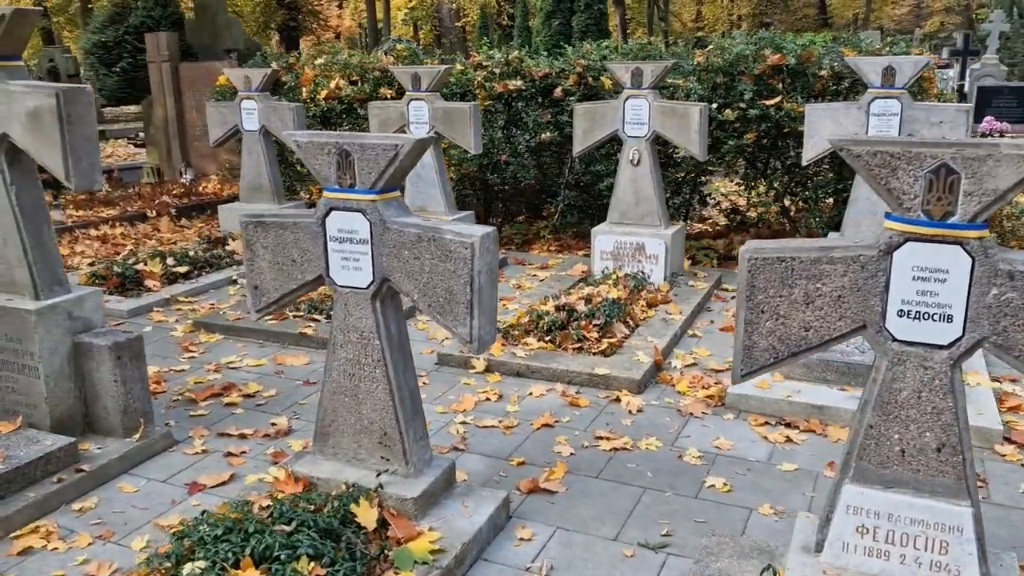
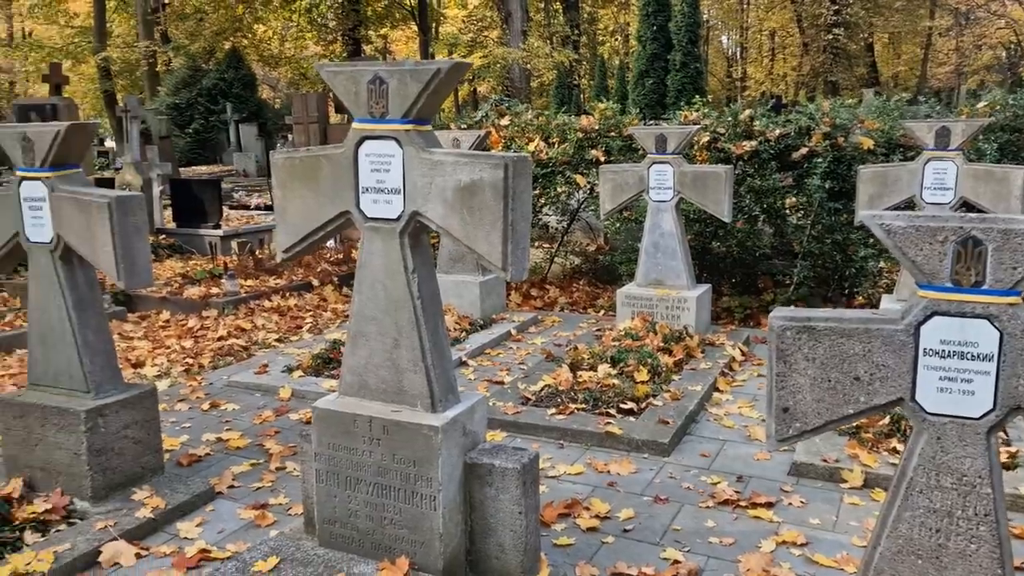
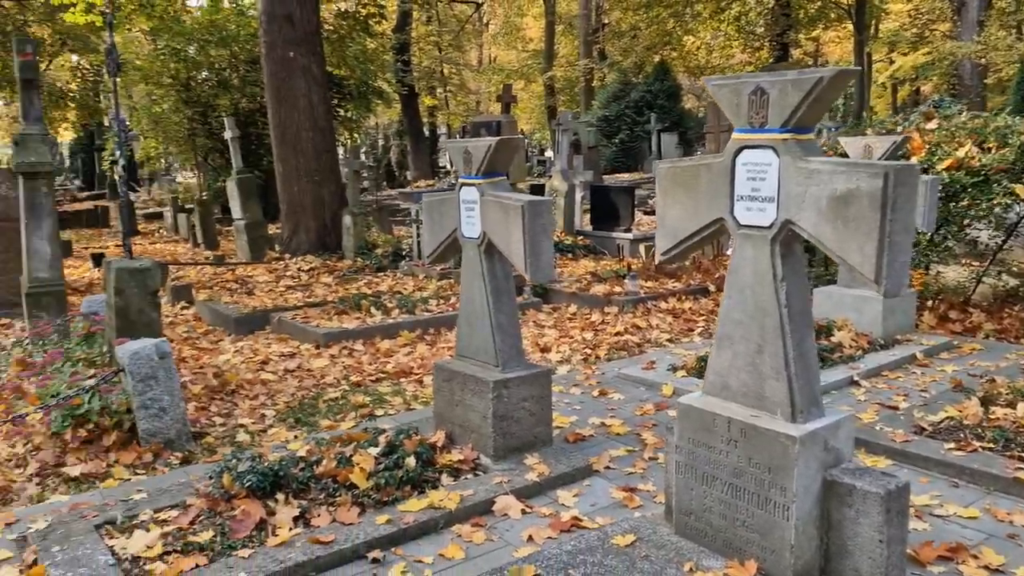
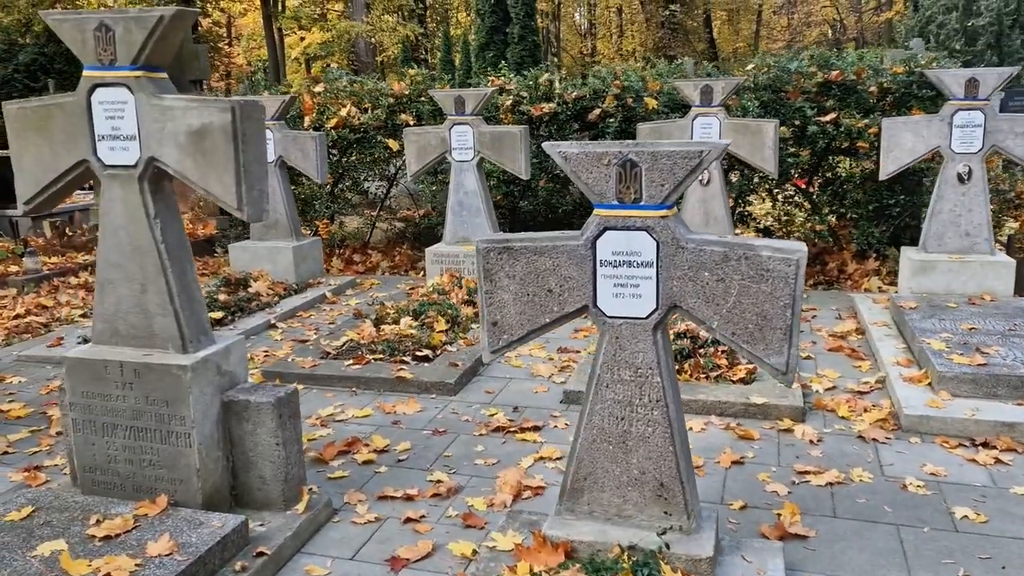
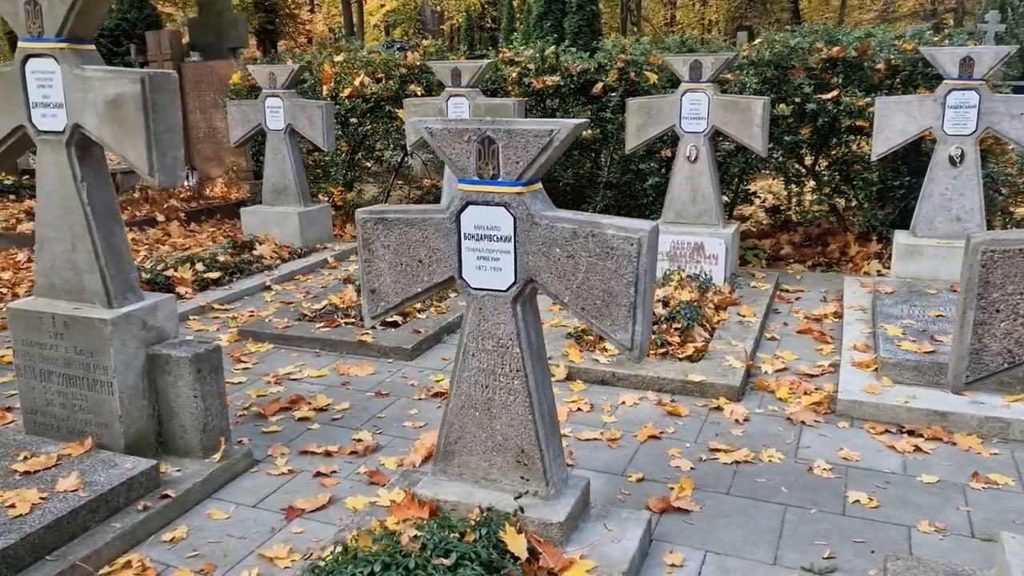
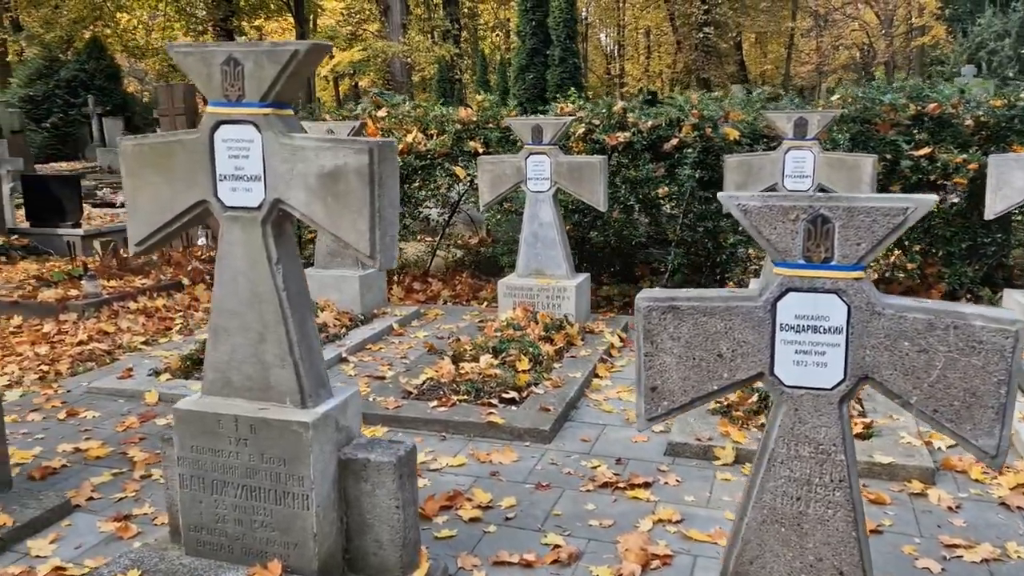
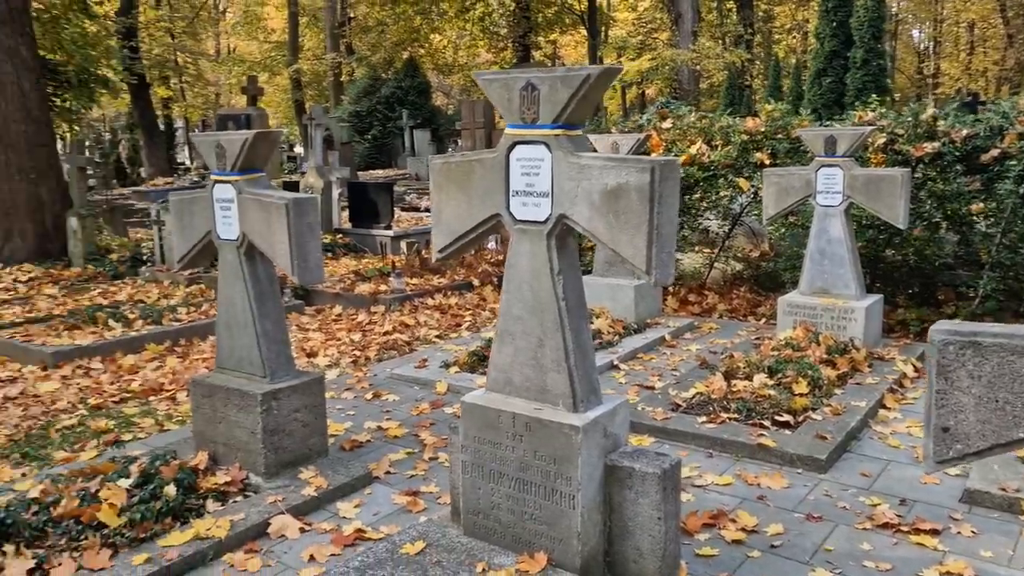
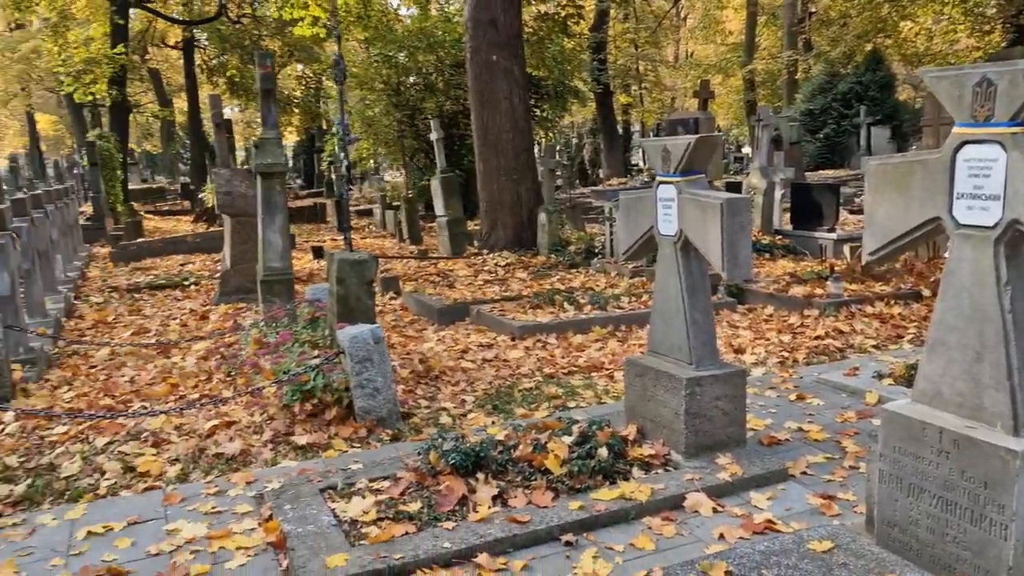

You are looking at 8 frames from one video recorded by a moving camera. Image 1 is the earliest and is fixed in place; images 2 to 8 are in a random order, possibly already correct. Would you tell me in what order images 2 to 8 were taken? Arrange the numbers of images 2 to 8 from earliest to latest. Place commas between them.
5, 4, 6, 2, 7, 3, 8
